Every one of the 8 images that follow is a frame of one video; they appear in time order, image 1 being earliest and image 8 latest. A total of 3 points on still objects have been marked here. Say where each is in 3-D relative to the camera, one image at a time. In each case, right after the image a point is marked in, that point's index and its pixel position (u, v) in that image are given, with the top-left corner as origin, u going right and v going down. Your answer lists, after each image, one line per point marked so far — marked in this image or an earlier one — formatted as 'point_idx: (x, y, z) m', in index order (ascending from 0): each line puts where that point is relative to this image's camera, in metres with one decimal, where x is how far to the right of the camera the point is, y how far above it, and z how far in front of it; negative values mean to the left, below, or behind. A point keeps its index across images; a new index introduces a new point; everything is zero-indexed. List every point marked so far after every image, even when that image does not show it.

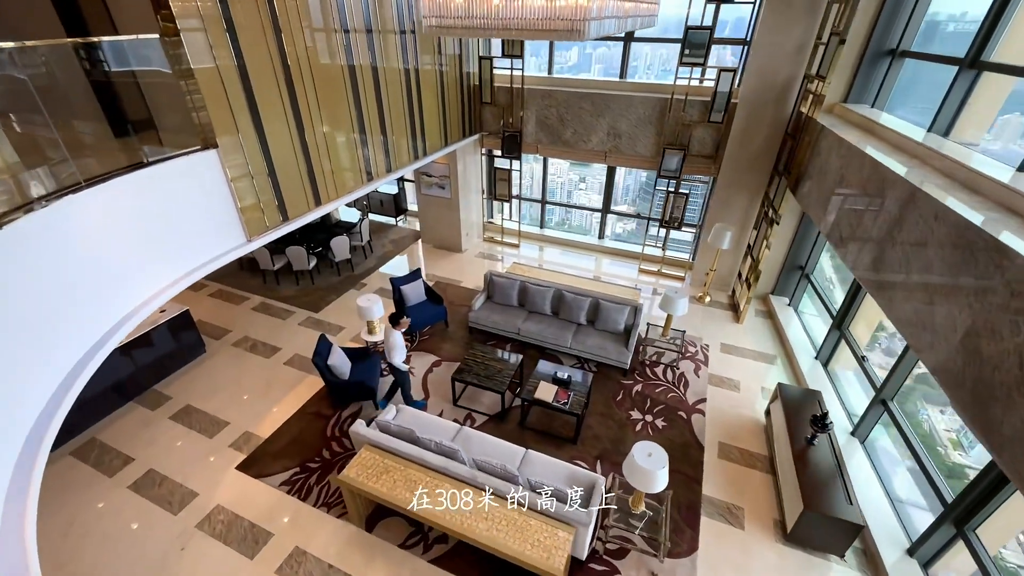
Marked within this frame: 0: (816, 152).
0: (+3.8, +1.7, +5.5) m
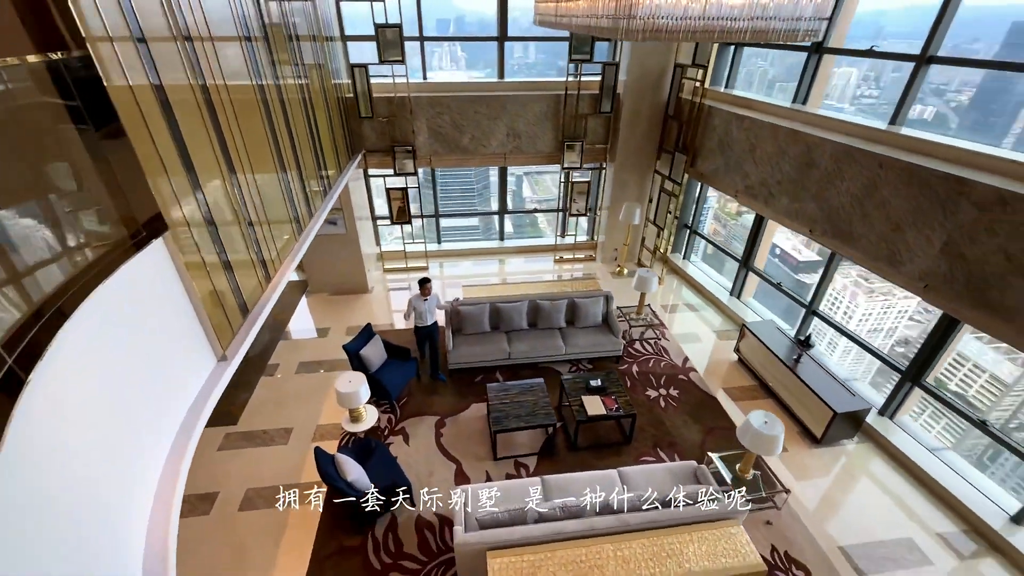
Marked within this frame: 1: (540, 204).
0: (+2.9, +2.4, +6.5) m
1: (+0.2, +1.7, +8.9) m
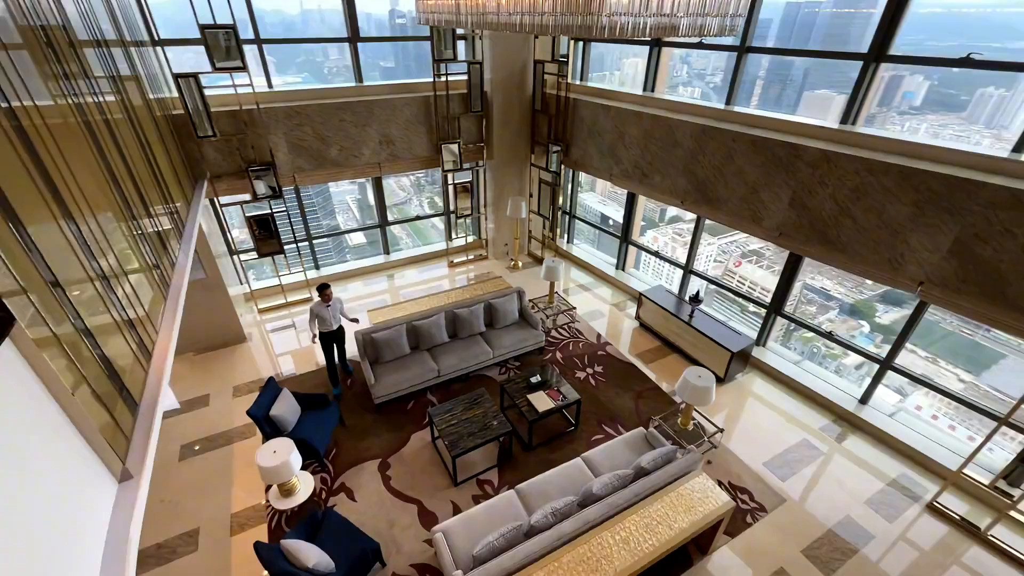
0: (+1.0, +2.7, +7.0) m
1: (-2.1, +1.4, +8.4) m
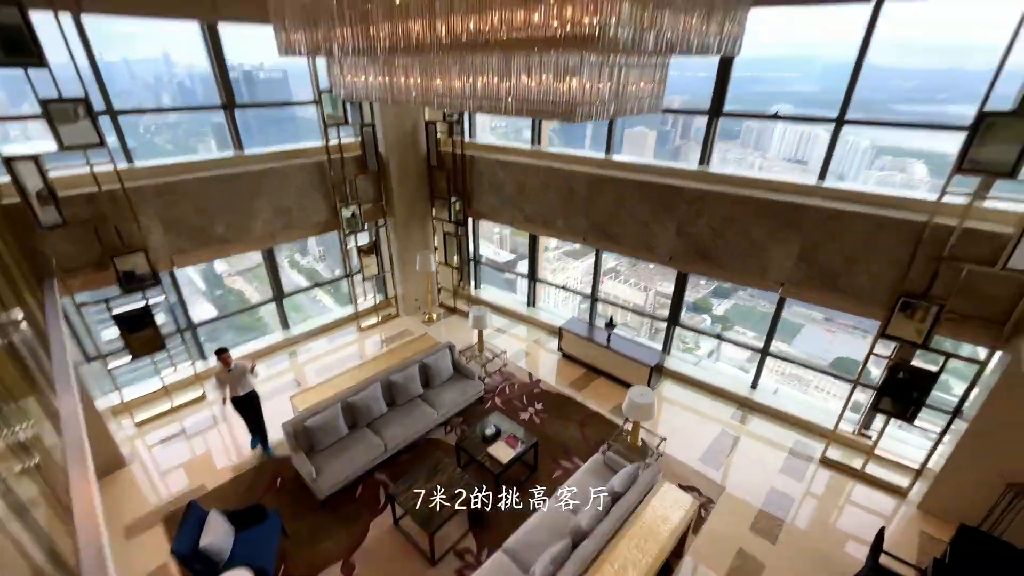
0: (-0.6, +1.9, +7.4) m
1: (-3.8, +0.1, +7.8) m
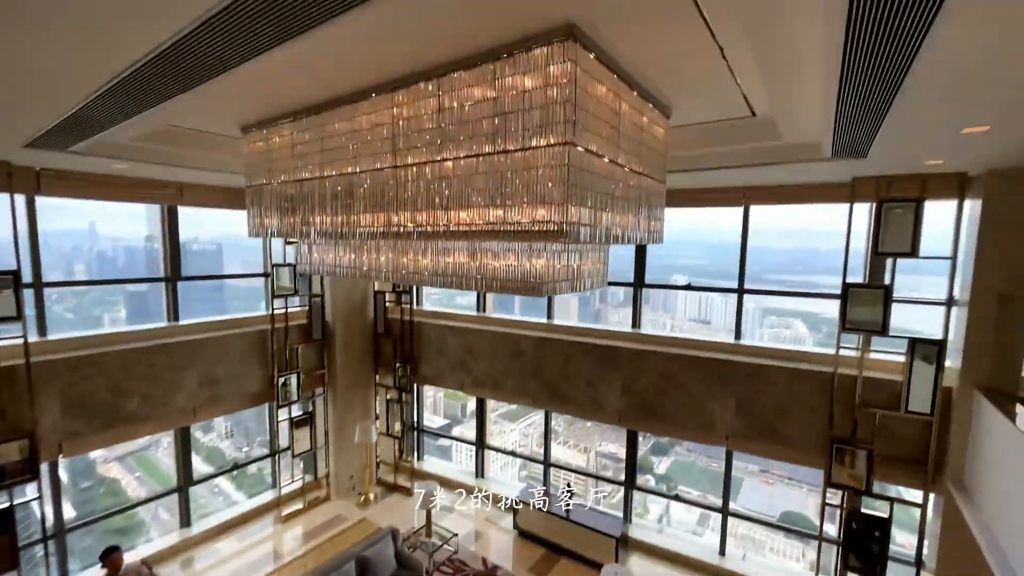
0: (-1.5, -0.9, +7.5) m
1: (-4.6, -2.7, +6.8) m
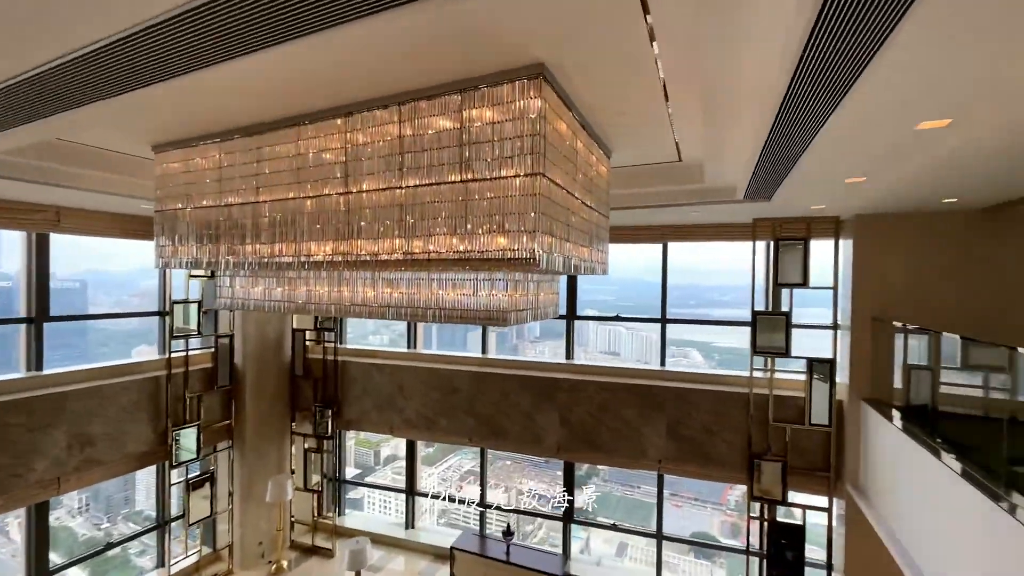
0: (-2.6, -1.5, +7.0) m
1: (-5.5, -3.3, +5.6) m
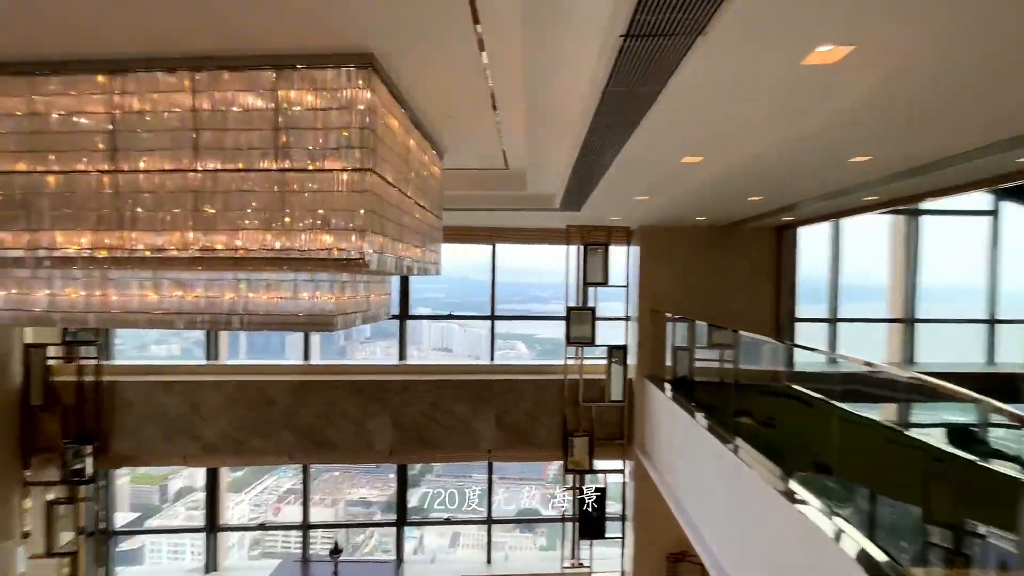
0: (-5.0, -1.5, +5.5) m
1: (-7.1, -3.3, +3.2) m
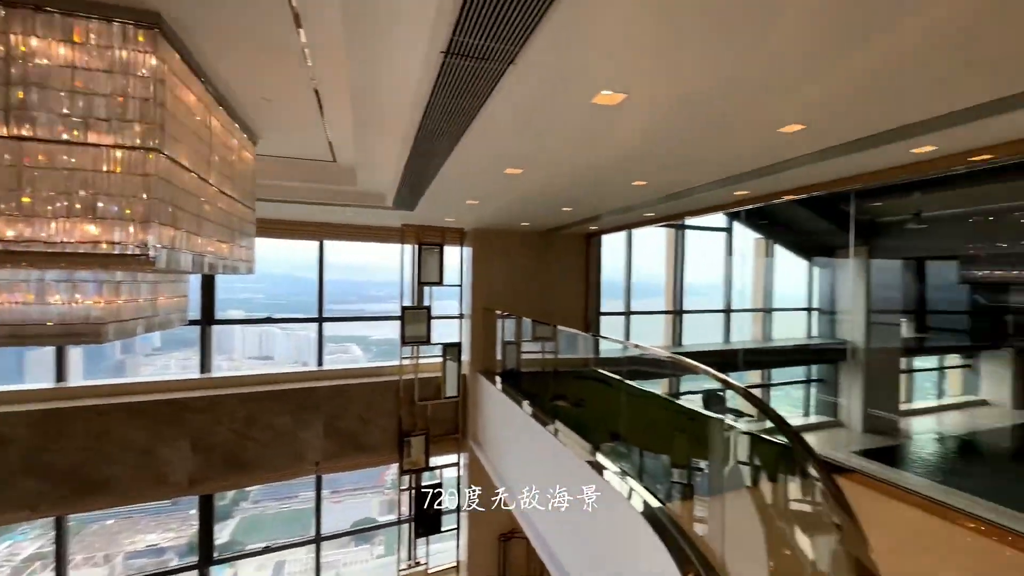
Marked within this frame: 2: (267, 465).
0: (-6.7, -1.5, +3.5) m
1: (-7.8, -3.4, +0.5) m
2: (-2.9, -2.1, +5.3) m
